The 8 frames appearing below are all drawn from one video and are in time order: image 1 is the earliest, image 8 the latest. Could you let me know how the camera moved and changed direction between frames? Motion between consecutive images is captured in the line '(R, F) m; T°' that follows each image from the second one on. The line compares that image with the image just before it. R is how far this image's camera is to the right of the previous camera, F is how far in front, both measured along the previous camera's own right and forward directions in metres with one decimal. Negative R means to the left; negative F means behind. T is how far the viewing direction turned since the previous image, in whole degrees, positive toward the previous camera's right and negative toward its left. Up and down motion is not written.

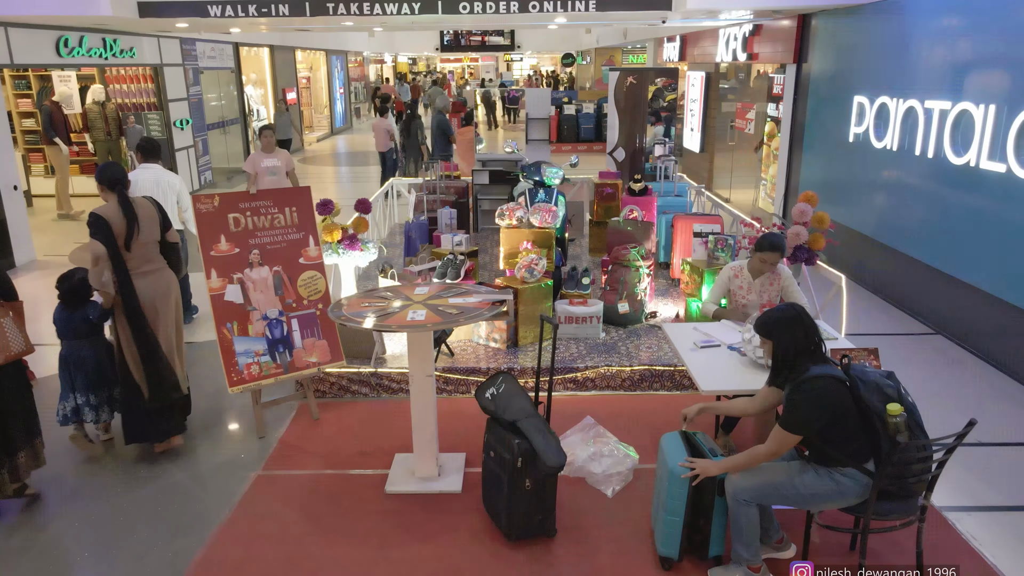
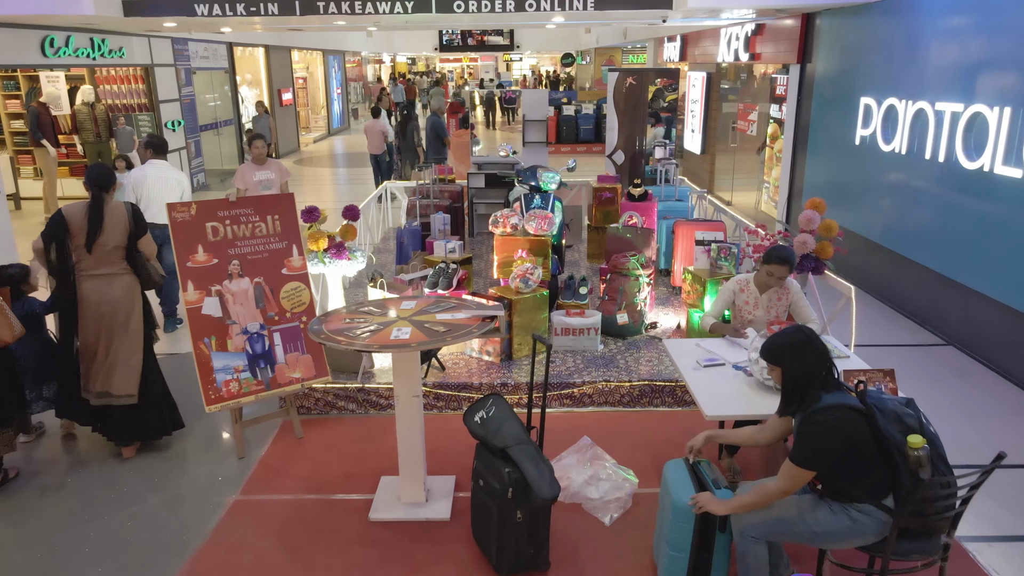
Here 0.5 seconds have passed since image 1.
(0.0, +0.2) m; 0°
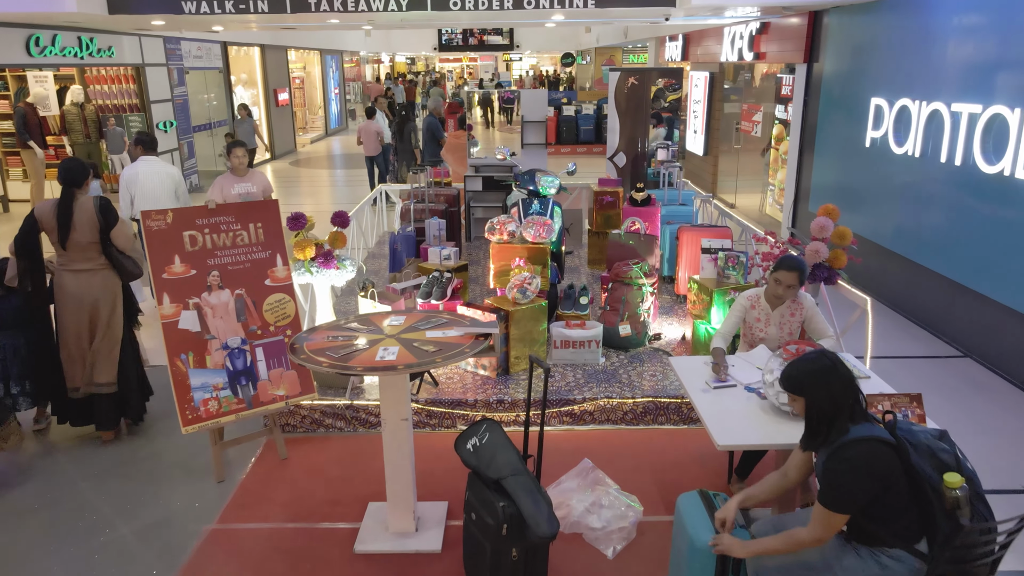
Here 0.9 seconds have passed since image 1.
(0.0, +0.2) m; 0°
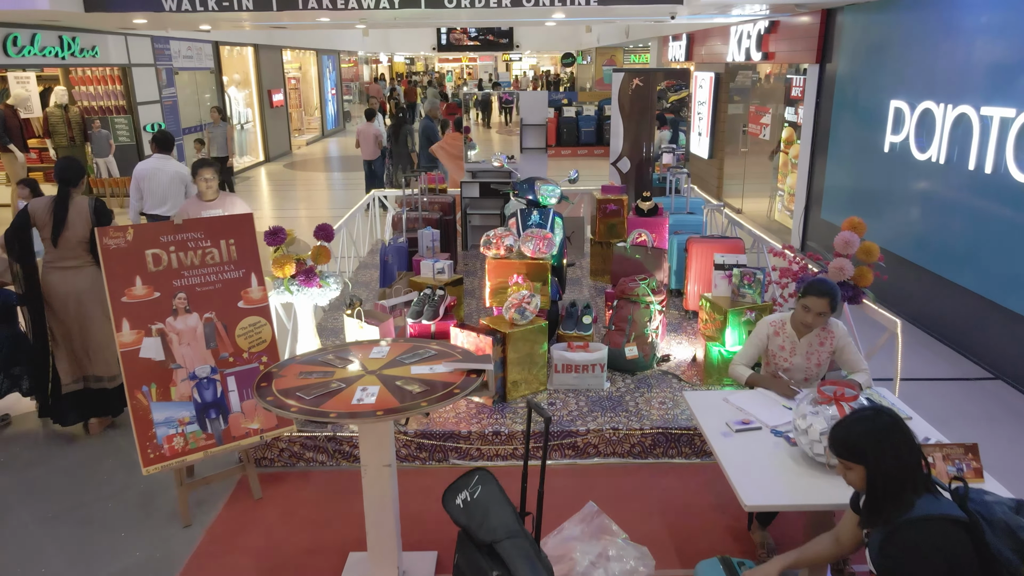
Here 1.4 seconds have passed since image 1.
(0.0, +0.3) m; 0°
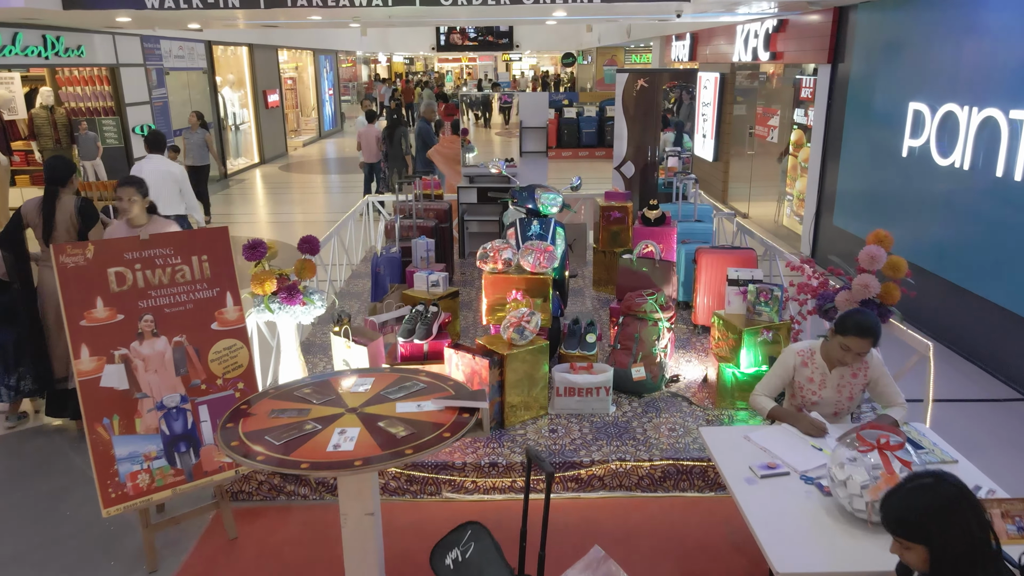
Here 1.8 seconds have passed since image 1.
(0.0, +0.3) m; 0°
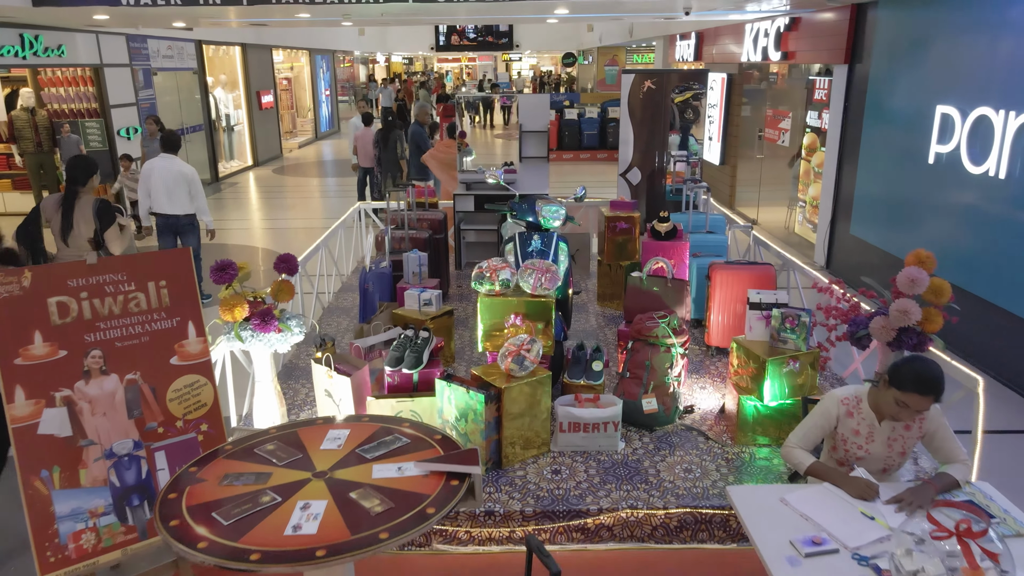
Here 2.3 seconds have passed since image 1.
(0.0, +0.4) m; 0°
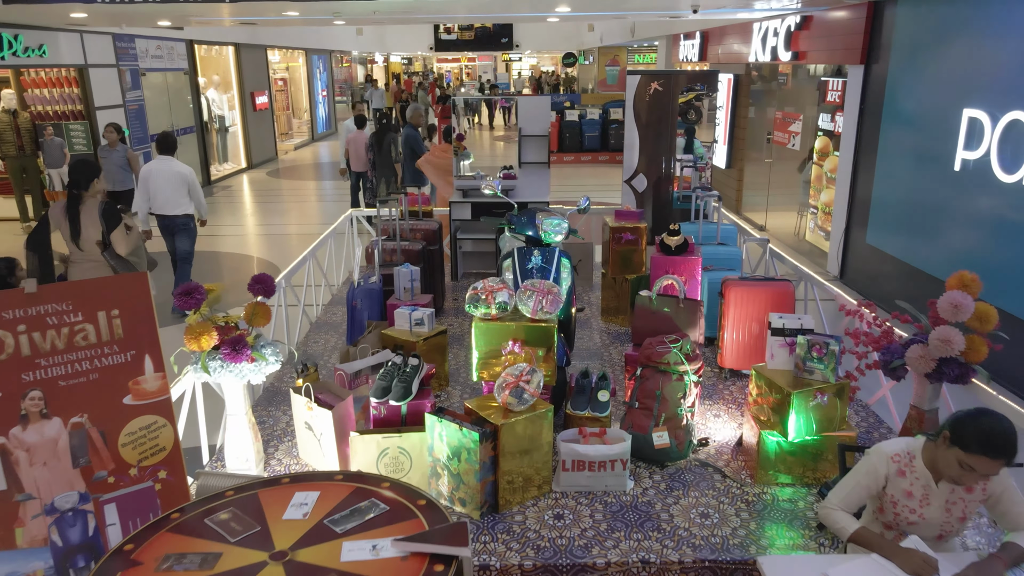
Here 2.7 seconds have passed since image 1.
(0.0, +0.3) m; 0°
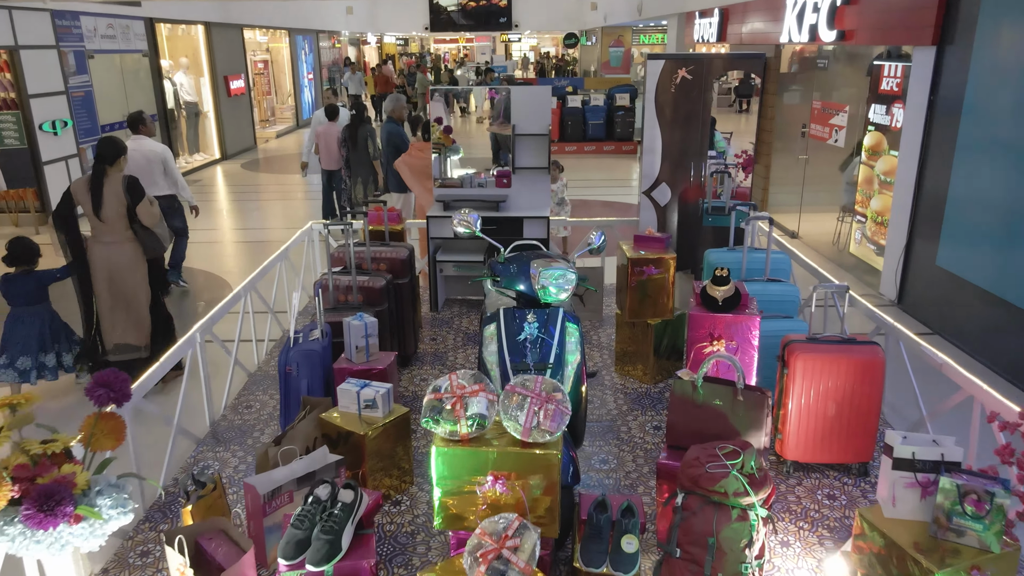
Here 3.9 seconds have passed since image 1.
(+0.1, +1.1) m; 0°
